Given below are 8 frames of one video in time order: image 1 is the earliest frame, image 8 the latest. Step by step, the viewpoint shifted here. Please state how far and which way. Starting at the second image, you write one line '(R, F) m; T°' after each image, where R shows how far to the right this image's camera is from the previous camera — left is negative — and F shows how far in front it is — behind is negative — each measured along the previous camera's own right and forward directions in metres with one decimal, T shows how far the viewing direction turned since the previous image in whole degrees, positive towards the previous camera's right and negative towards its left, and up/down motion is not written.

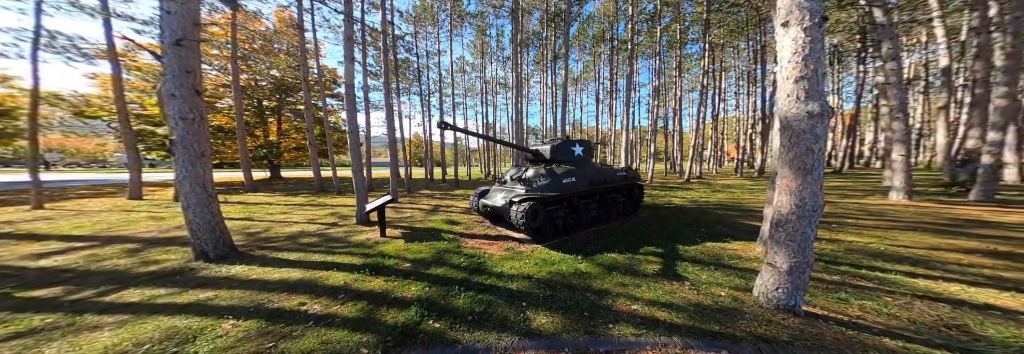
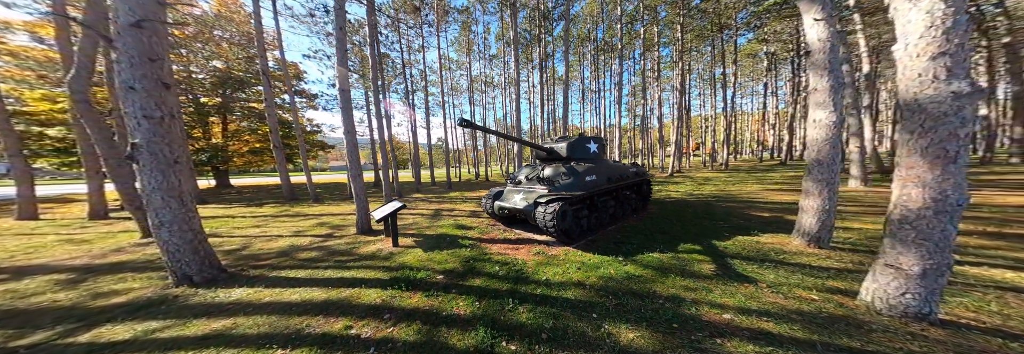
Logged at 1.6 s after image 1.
(-0.8, +0.3) m; +4°
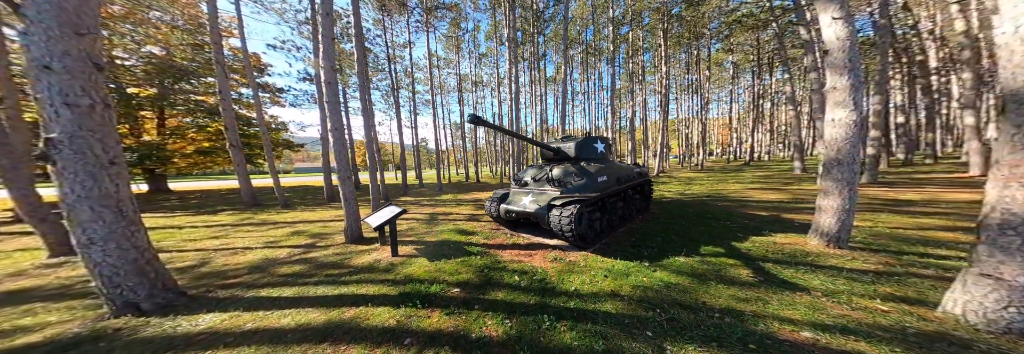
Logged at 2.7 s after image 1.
(-0.5, +0.4) m; +3°
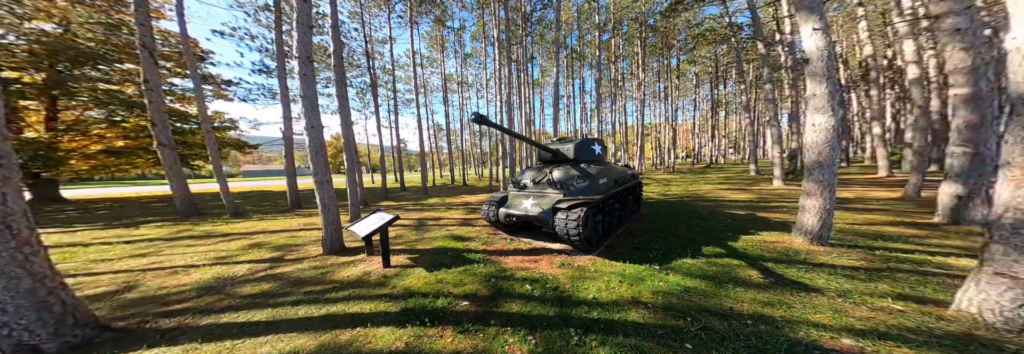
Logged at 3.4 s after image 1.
(-0.4, +0.2) m; +5°
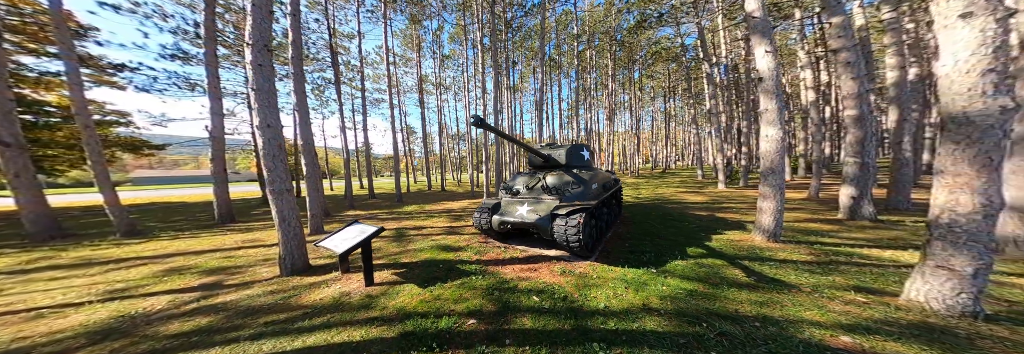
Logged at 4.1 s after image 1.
(-0.5, +0.2) m; +7°
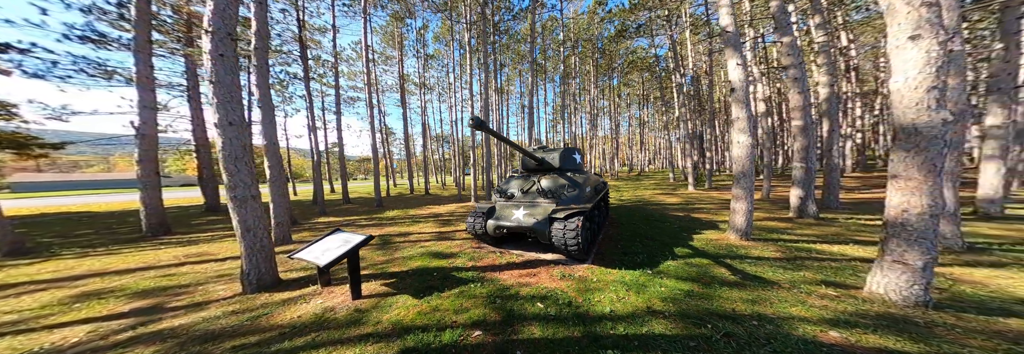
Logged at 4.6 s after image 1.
(-0.3, +0.1) m; +5°
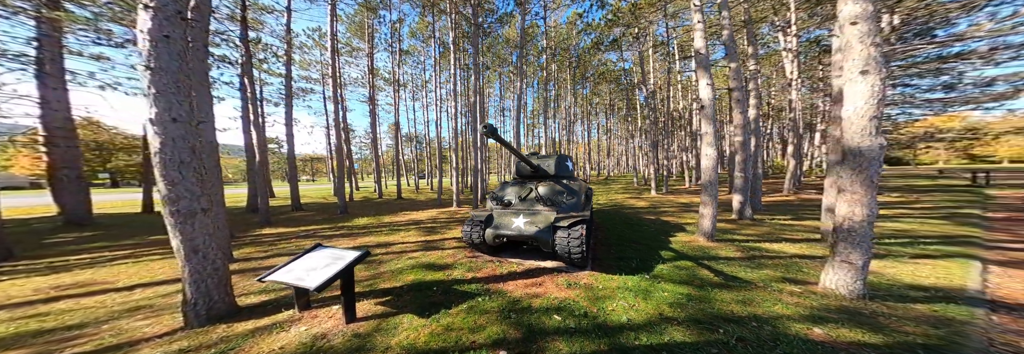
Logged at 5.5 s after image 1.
(-0.7, +0.1) m; +8°
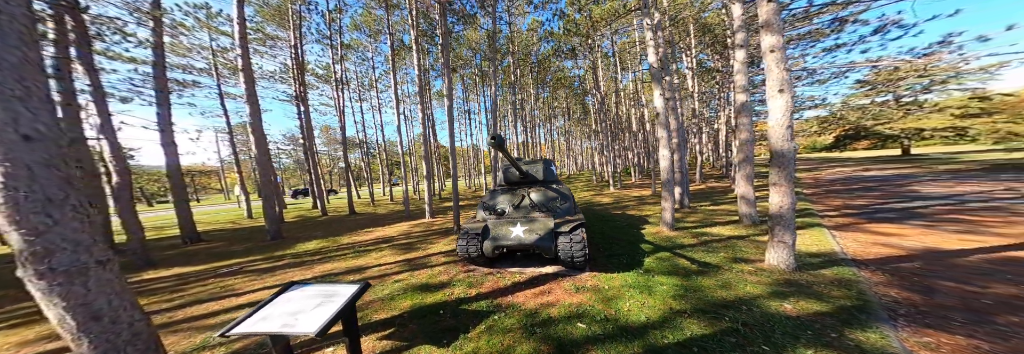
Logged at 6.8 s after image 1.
(-0.8, +0.2) m; +10°
